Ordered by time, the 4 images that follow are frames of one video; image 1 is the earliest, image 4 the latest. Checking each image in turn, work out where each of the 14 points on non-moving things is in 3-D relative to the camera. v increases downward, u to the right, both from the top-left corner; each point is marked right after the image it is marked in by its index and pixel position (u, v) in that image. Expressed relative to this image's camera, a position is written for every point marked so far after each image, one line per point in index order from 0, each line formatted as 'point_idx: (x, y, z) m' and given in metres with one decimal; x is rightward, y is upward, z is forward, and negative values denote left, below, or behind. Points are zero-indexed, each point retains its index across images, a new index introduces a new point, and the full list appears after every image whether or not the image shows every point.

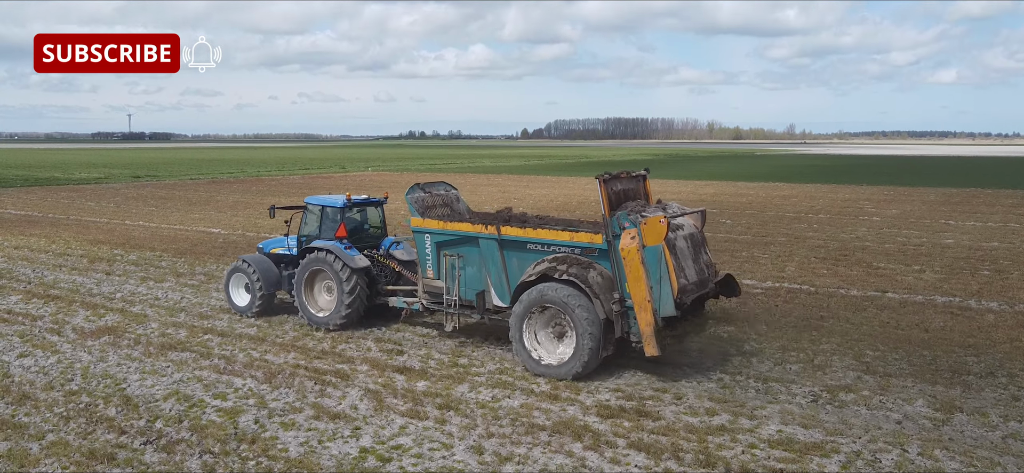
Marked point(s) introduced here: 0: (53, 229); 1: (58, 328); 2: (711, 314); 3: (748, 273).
0: (-11.1, +0.2, +19.1) m
1: (-5.2, -1.0, +9.0) m
2: (+2.4, -1.0, +9.7) m
3: (+3.8, -0.6, +12.6) m
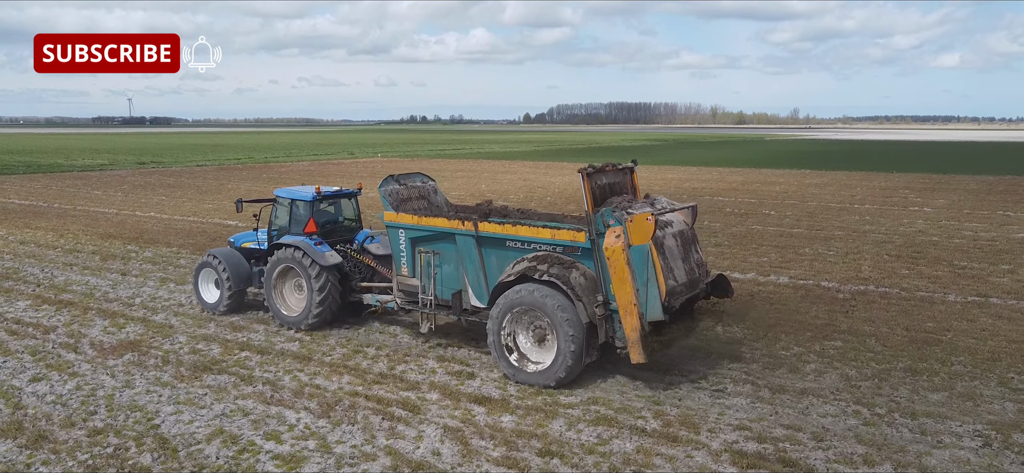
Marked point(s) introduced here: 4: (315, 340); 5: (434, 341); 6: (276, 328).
0: (-10.3, +0.3, +18.1) m
1: (-4.4, -1.1, +8.0) m
2: (+3.2, -1.0, +8.6) m
3: (+4.5, -0.5, +11.5) m
4: (-2.0, -1.1, +8.1) m
5: (-0.8, -1.1, +8.2) m
6: (-2.6, -1.0, +8.7) m
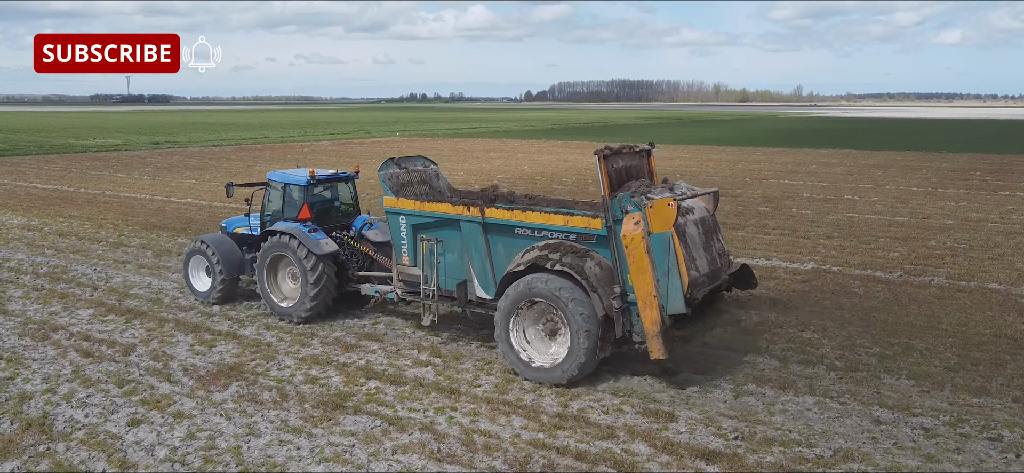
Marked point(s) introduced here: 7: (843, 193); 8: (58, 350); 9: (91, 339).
0: (-8.9, +0.6, +16.7) m
1: (-2.9, -1.1, +6.6) m
2: (+4.6, -1.0, +7.3) m
3: (+6.0, -0.5, +10.1) m
4: (-0.5, -1.1, +6.8) m
5: (+0.7, -1.1, +6.9) m
6: (-1.1, -1.0, +7.4) m
7: (+8.0, +1.1, +19.2) m
8: (-4.1, -1.0, +7.2) m
9: (-4.0, -1.0, +7.5) m
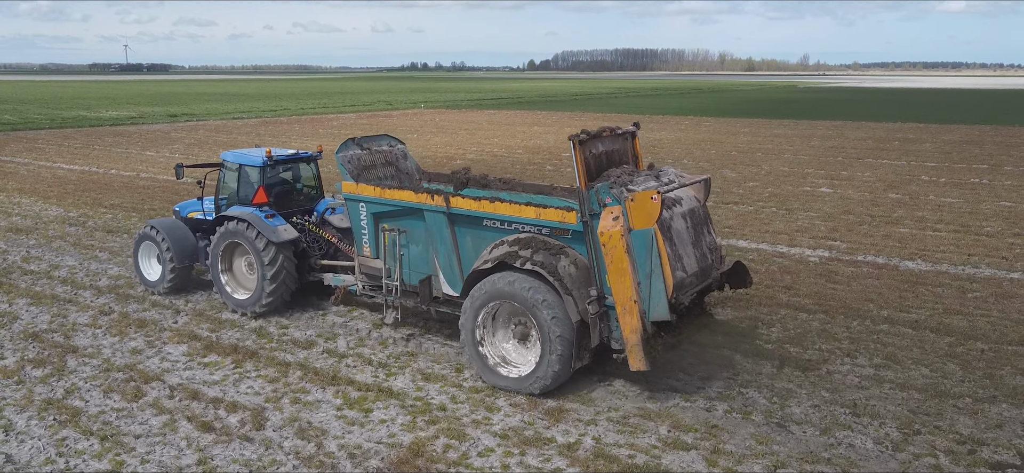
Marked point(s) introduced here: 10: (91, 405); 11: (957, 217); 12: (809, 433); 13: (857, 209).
0: (-7.1, +0.8, +14.8) m
1: (-1.1, -1.3, +4.8) m
2: (+6.4, -1.2, +5.4) m
3: (+7.8, -0.5, +8.2) m
4: (+1.2, -1.3, +4.9) m
5: (+2.5, -1.3, +5.0) m
6: (+0.7, -1.2, +5.5) m
7: (+9.8, +1.3, +17.2) m
8: (-2.3, -1.2, +5.3) m
9: (-2.2, -1.1, +5.6) m
10: (-2.9, -1.2, +5.5) m
11: (+7.0, +0.3, +12.3) m
12: (+1.9, -1.3, +5.1) m
13: (+5.8, +0.5, +13.2) m
